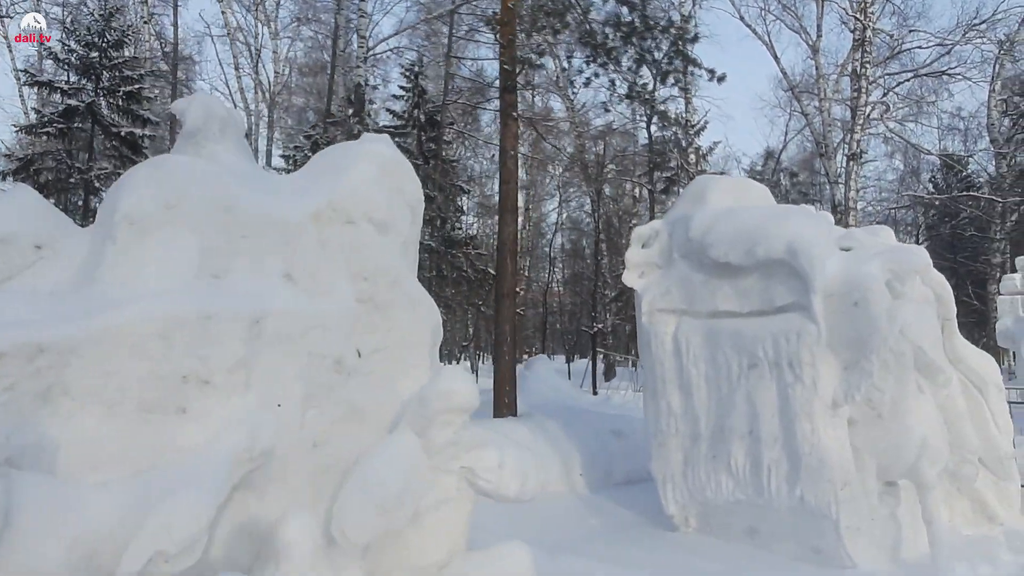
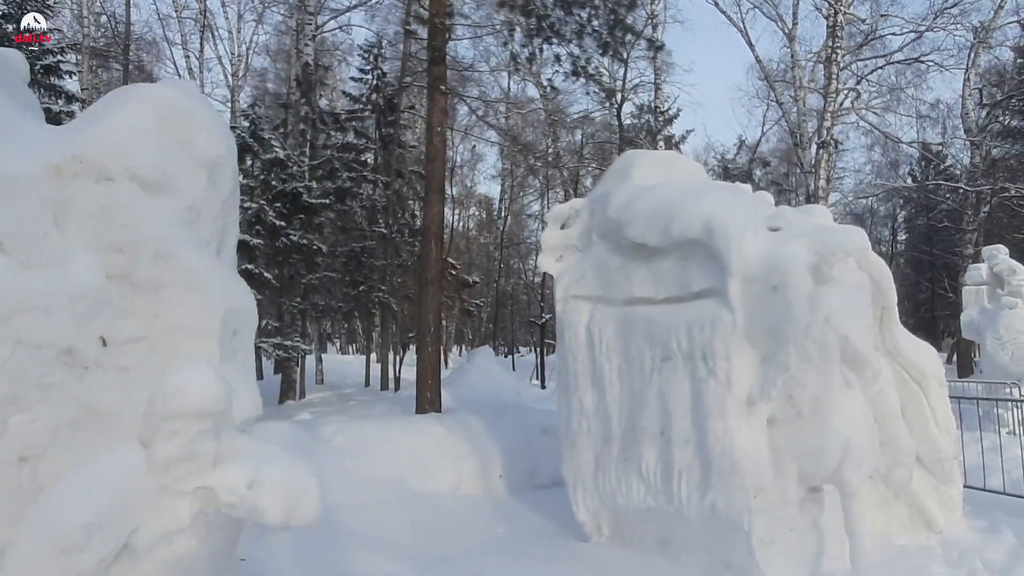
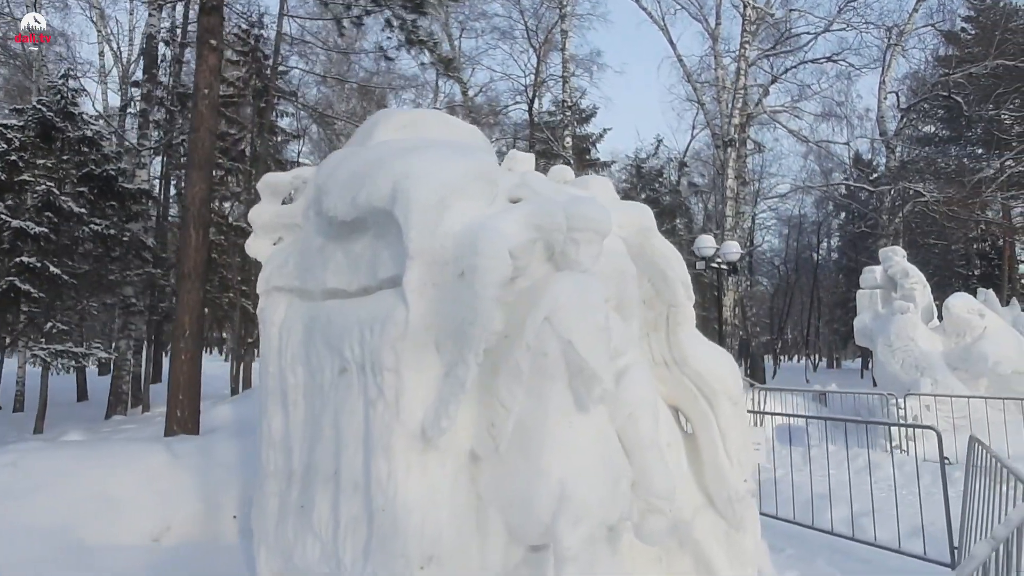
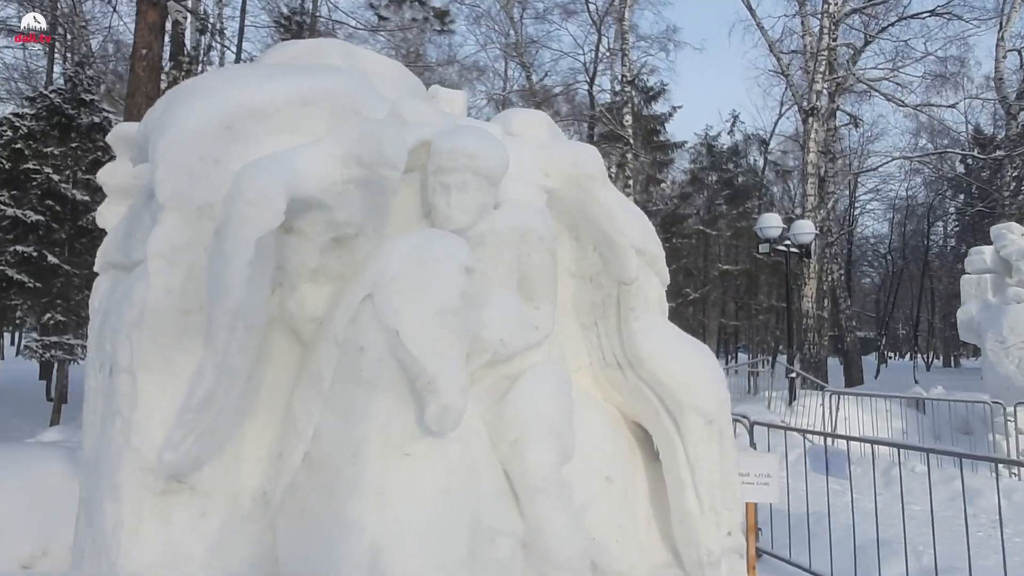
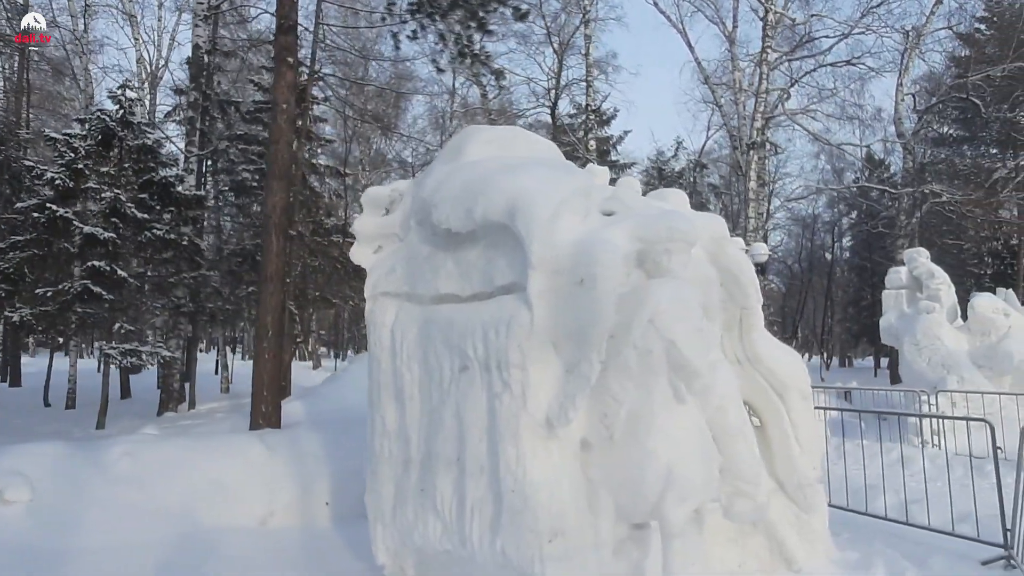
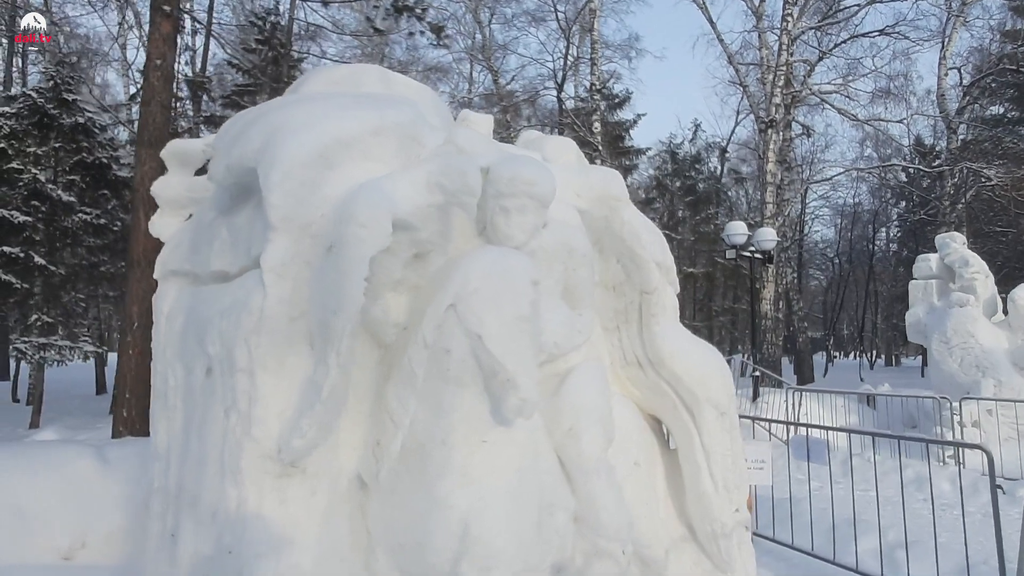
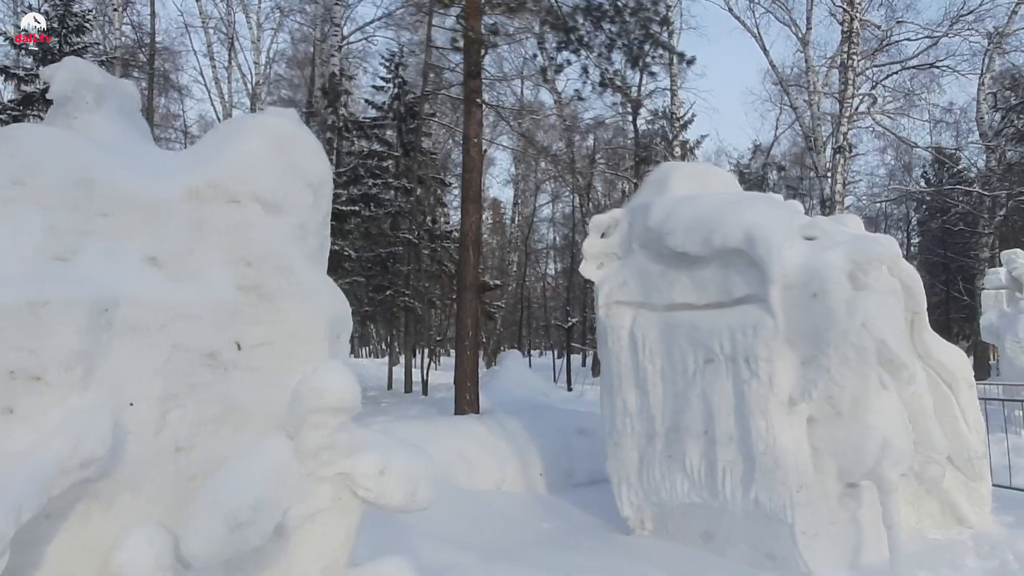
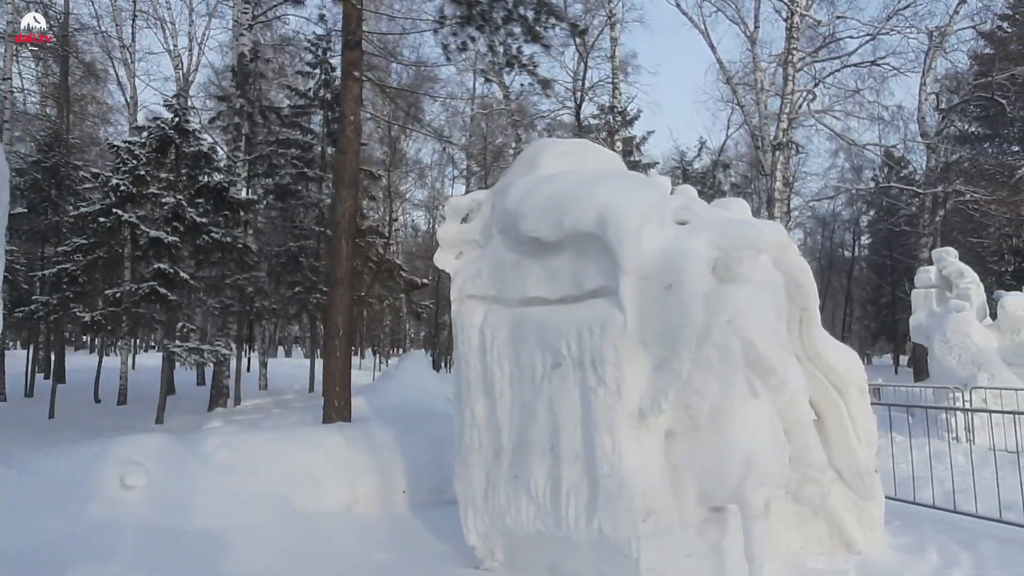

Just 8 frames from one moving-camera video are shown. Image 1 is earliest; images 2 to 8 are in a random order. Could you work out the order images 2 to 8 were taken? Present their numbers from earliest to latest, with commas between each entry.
7, 2, 8, 5, 3, 6, 4
